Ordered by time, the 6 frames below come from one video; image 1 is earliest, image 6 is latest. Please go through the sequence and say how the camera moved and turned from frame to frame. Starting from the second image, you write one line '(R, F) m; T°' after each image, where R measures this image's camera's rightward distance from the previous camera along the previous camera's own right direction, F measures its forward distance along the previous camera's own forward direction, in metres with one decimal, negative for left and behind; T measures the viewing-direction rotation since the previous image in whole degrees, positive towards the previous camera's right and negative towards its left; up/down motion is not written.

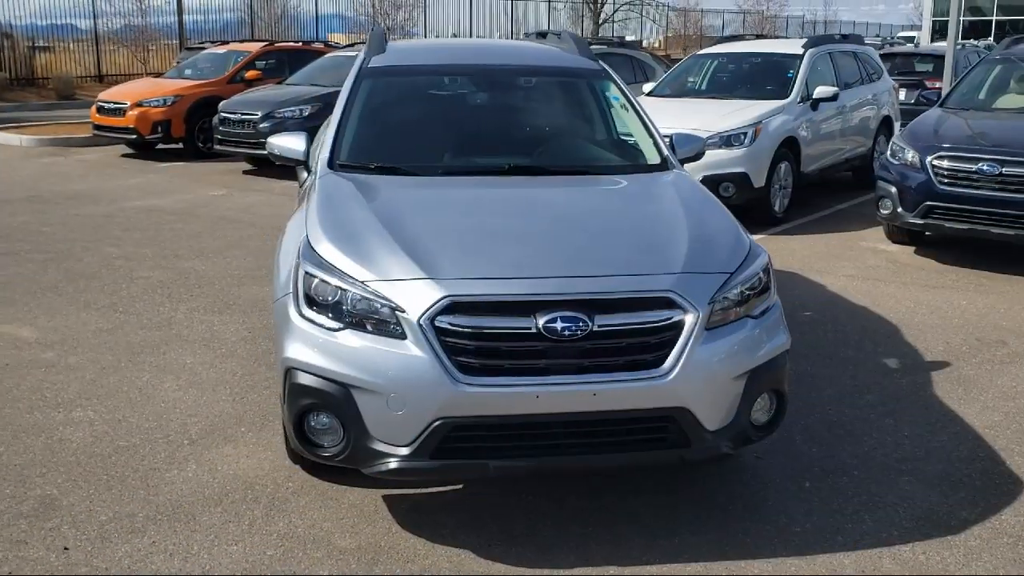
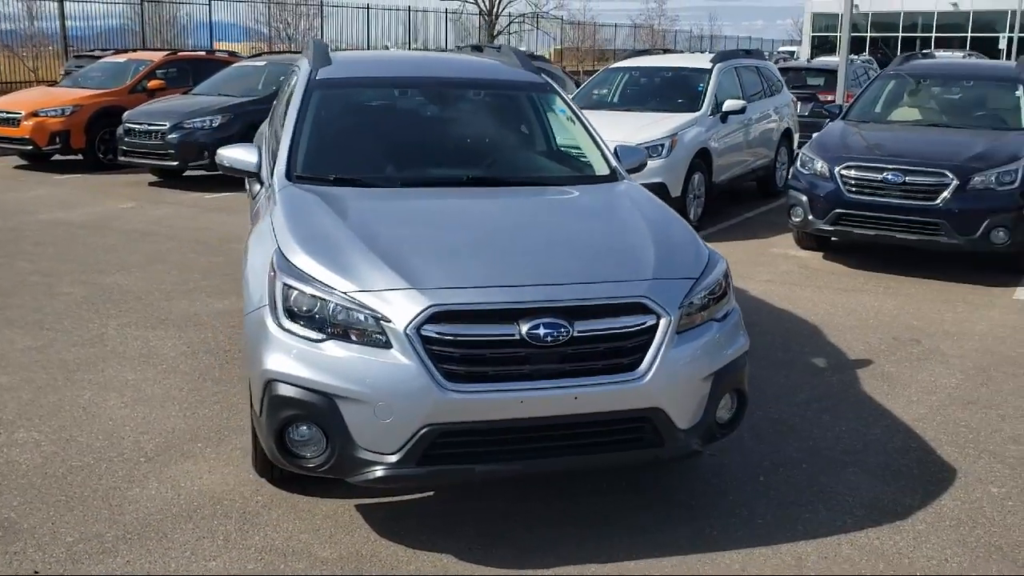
(-0.3, -0.1) m; +6°
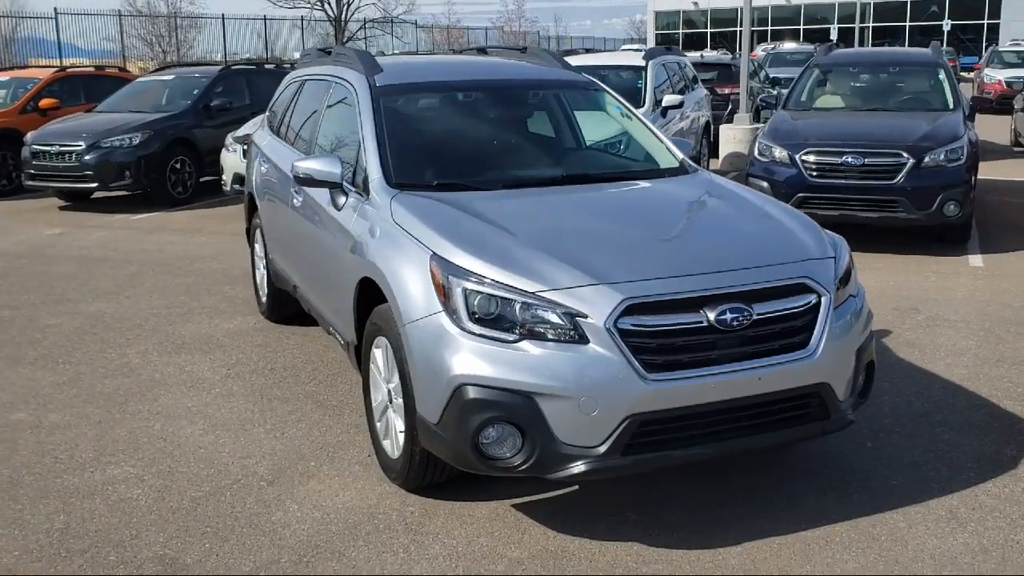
(-1.2, 0.0) m; +8°
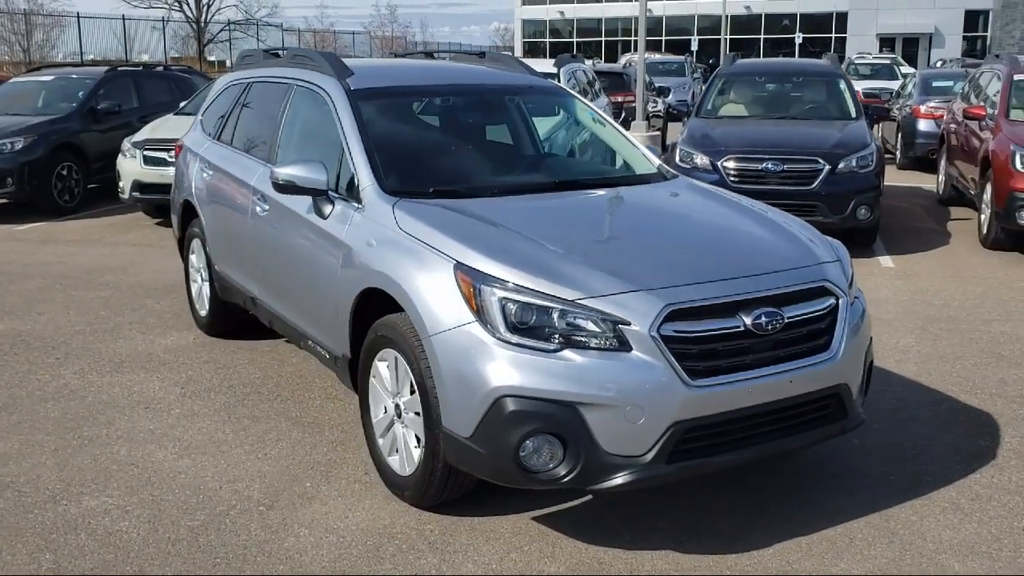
(-0.6, +0.1) m; +8°
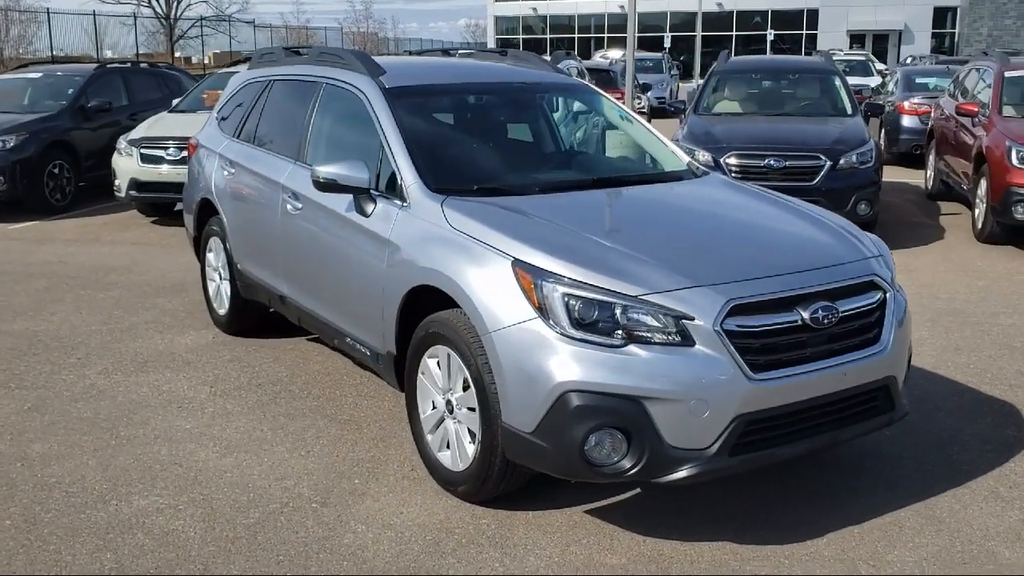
(-0.3, 0.0) m; +2°
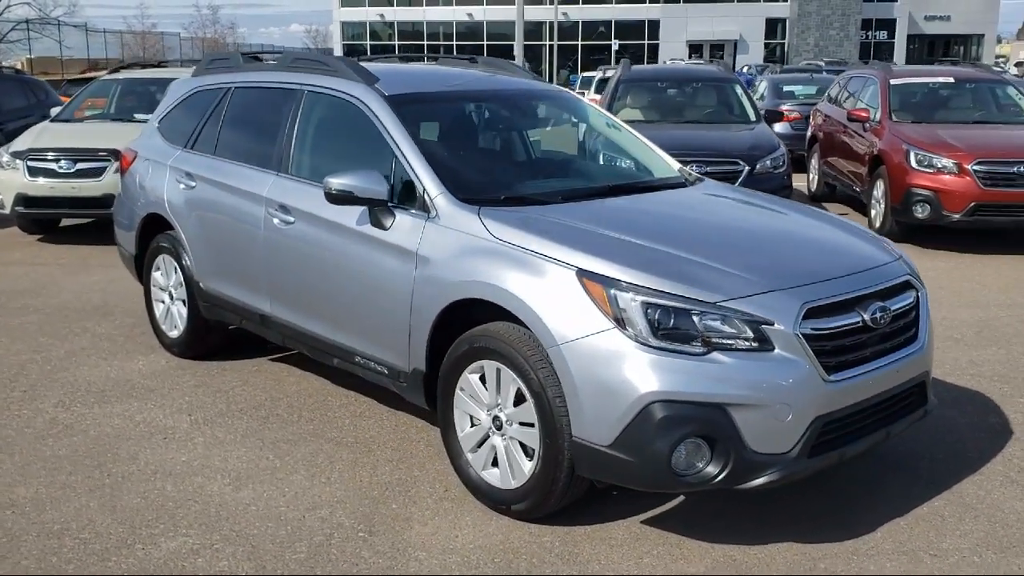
(-0.8, +0.1) m; +9°
